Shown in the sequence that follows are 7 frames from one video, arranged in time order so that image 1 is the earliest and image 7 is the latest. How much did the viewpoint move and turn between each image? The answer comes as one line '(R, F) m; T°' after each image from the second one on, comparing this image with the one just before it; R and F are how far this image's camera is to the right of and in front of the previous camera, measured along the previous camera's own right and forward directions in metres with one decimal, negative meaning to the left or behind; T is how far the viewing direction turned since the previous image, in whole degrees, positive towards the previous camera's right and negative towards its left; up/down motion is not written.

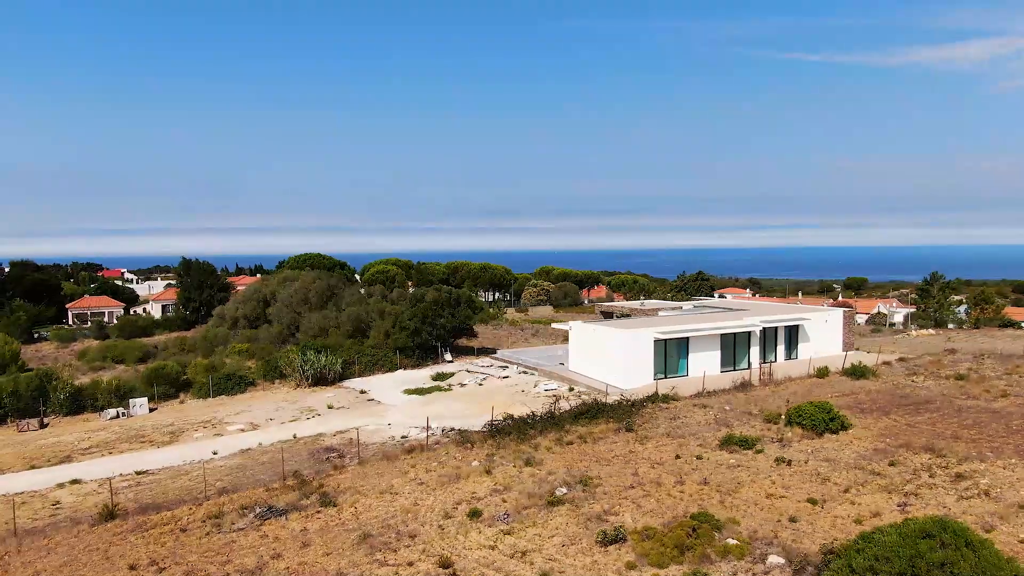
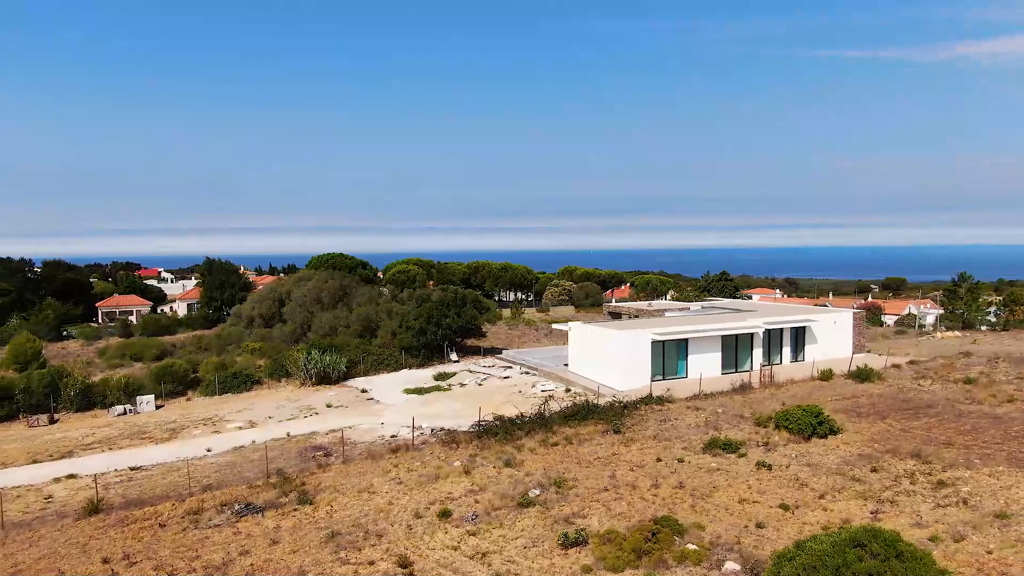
(+1.0, 0.0) m; -2°
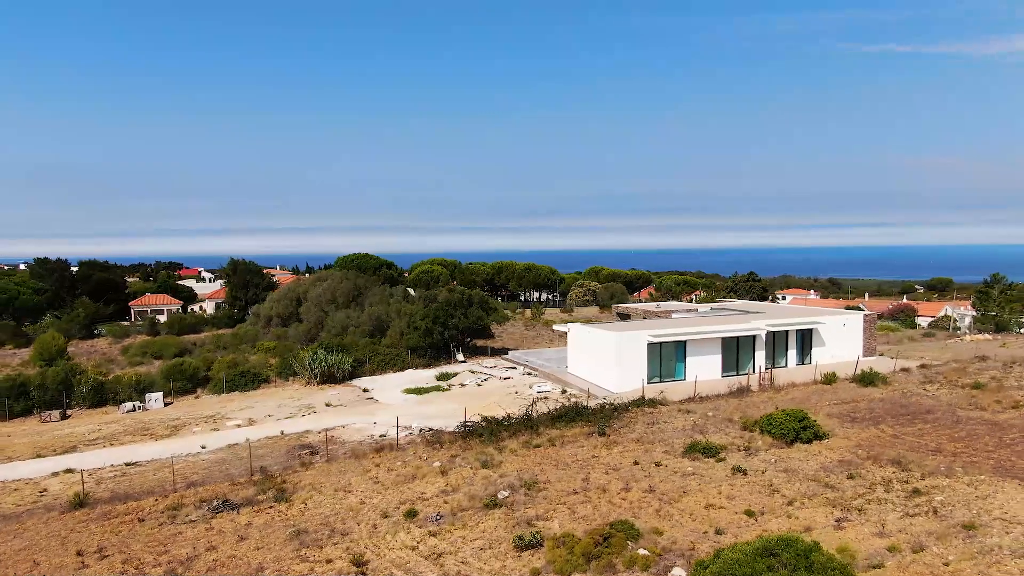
(+1.1, 0.0) m; -2°
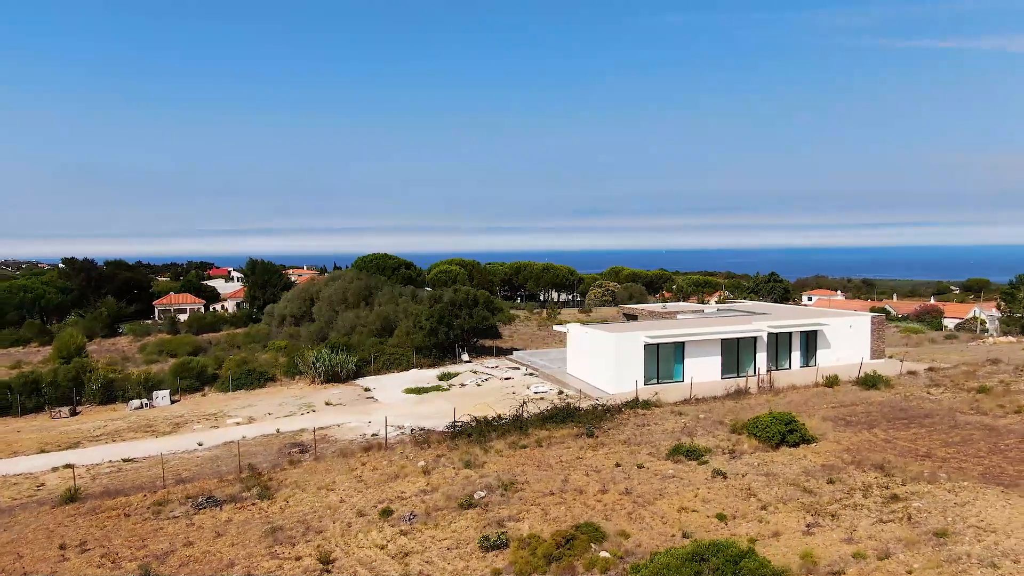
(+0.8, 0.0) m; -2°
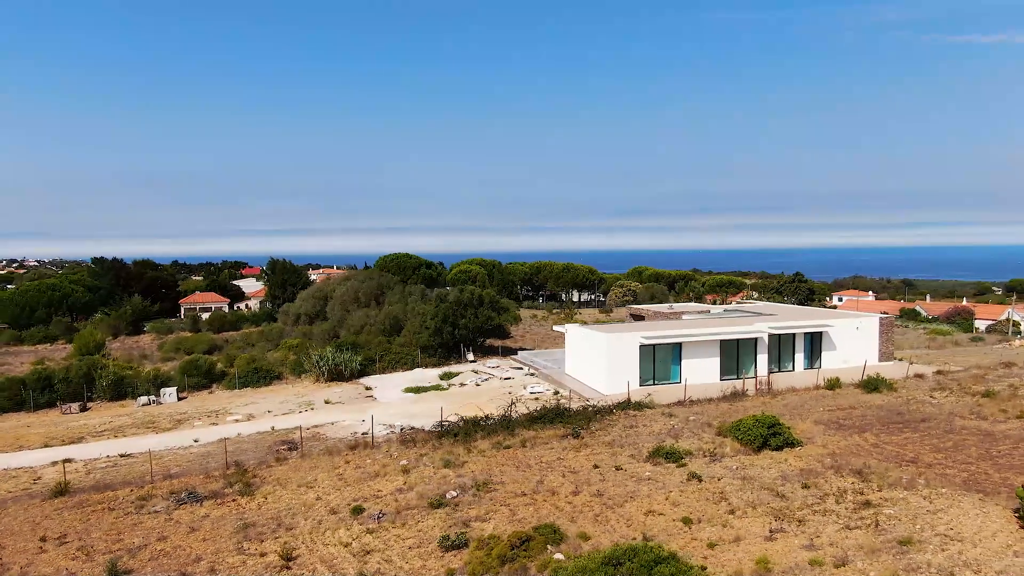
(+1.0, 0.0) m; -2°
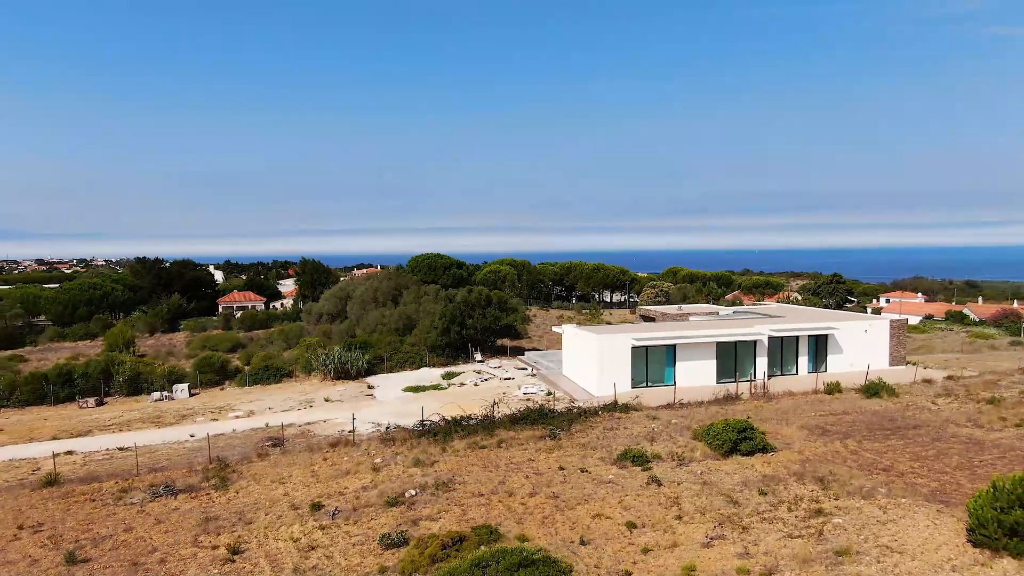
(+1.5, 0.0) m; -3°
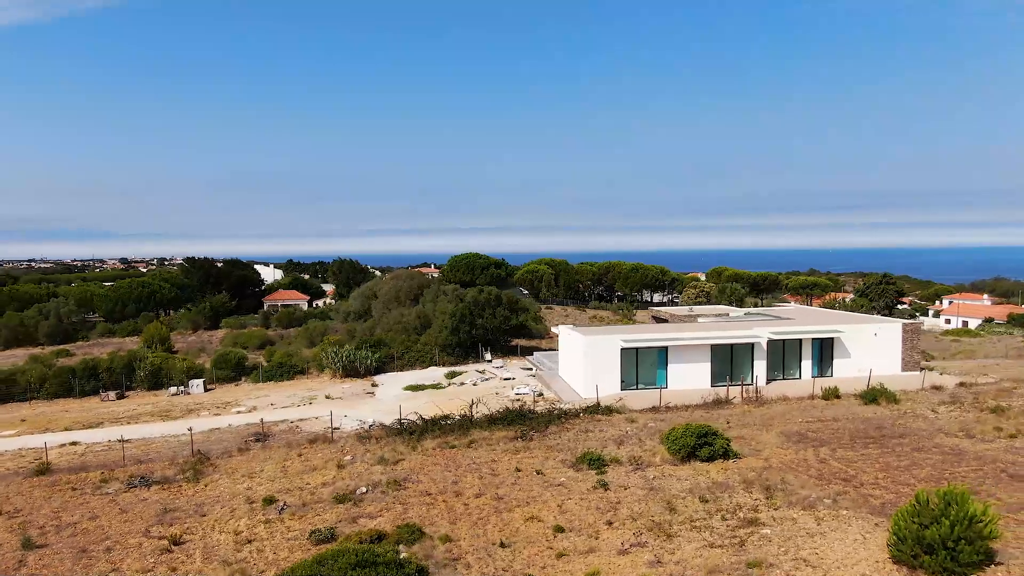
(+1.9, 0.0) m; -4°
